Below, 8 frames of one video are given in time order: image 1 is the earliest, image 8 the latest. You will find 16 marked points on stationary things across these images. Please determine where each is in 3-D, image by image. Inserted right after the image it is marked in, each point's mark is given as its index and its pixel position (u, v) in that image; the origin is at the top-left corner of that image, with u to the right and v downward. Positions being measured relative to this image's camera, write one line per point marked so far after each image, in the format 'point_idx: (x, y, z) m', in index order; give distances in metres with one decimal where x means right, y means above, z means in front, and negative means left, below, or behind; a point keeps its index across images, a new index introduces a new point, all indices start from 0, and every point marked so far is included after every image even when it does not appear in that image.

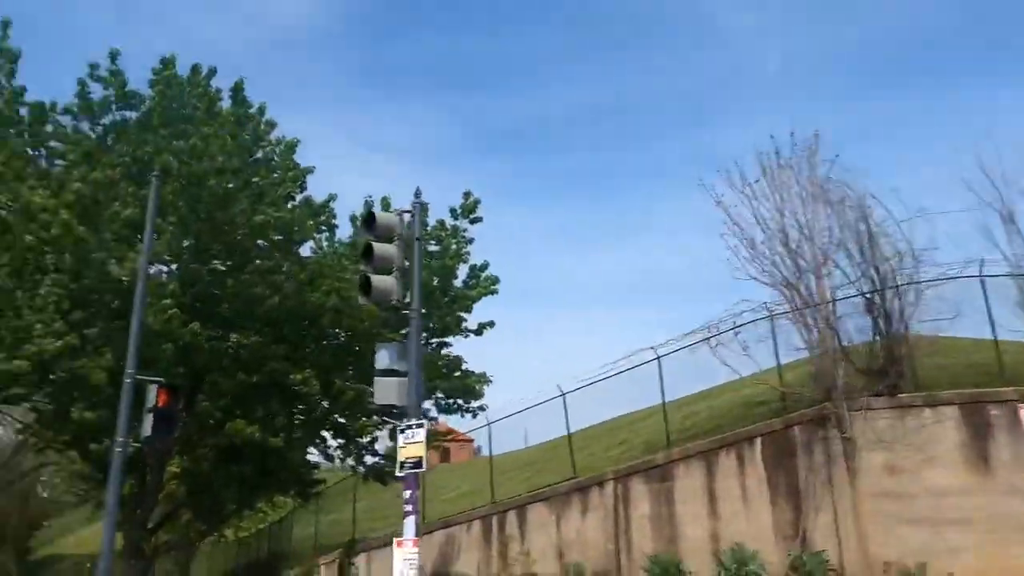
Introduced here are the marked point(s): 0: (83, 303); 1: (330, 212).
0: (-8.0, -0.3, +14.3) m
1: (-4.6, +1.9, +19.3) m
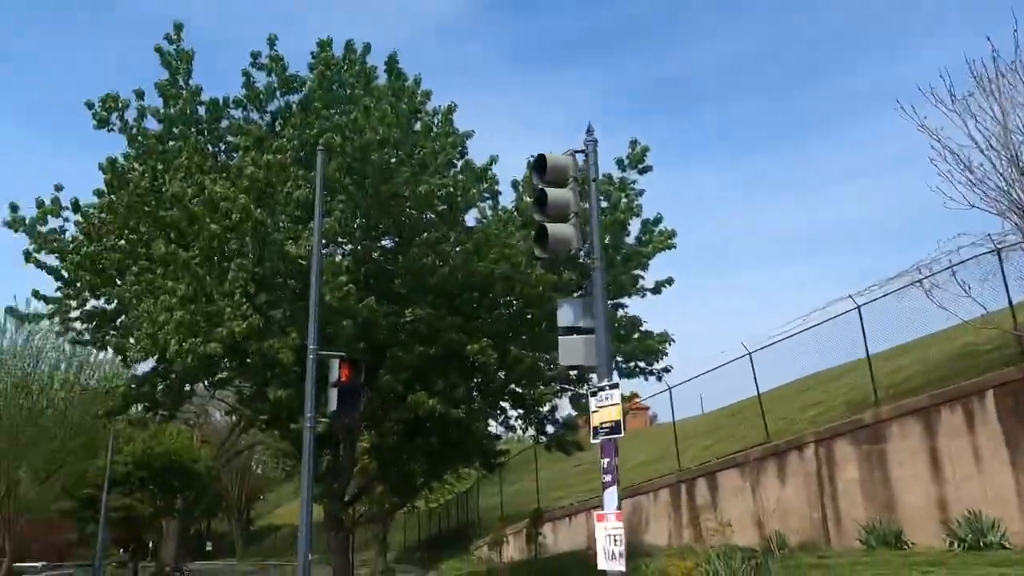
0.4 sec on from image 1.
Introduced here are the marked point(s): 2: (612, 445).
0: (-4.7, 0.0, +14.6) m
1: (-0.5, +2.7, +18.8) m
2: (+1.0, -1.6, +7.8) m
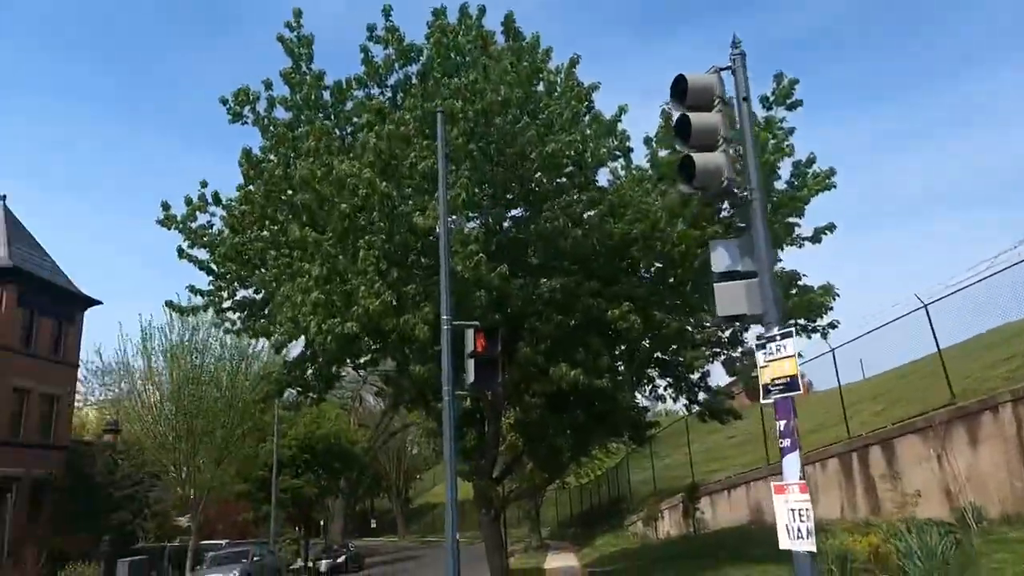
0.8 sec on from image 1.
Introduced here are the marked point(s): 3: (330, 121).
0: (-2.1, +0.5, +14.3) m
1: (+2.6, +3.6, +17.6) m
2: (+2.4, -1.0, +6.6) m
3: (-4.3, +3.9, +17.8) m
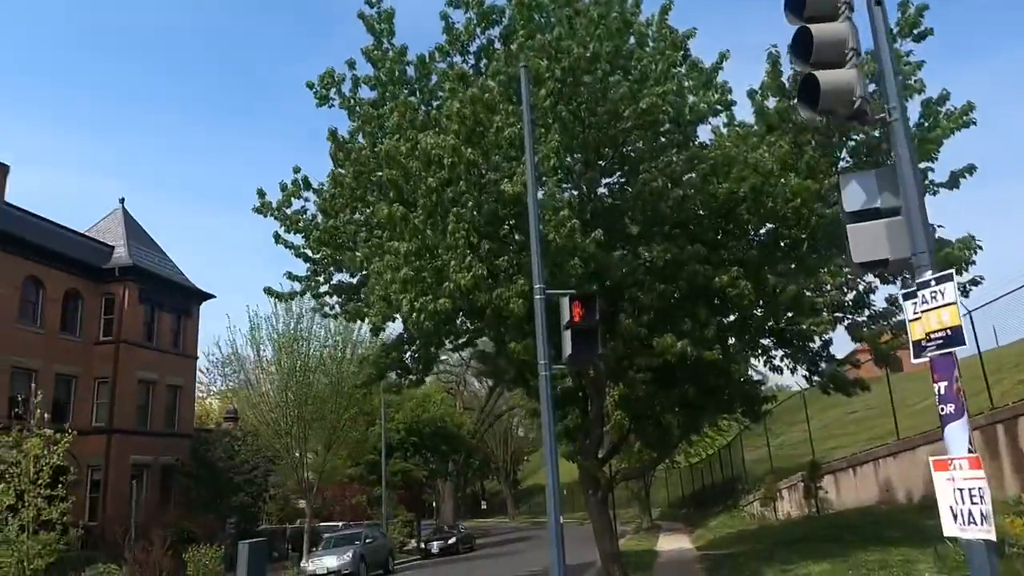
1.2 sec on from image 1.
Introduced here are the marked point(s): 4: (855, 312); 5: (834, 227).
0: (-0.4, +1.0, +13.7) m
1: (+4.5, +4.3, +16.3) m
2: (+3.2, -0.5, +5.5) m
3: (-2.2, +4.4, +17.3) m
4: (+6.7, -0.5, +14.9) m
5: (+6.2, +1.2, +14.7) m
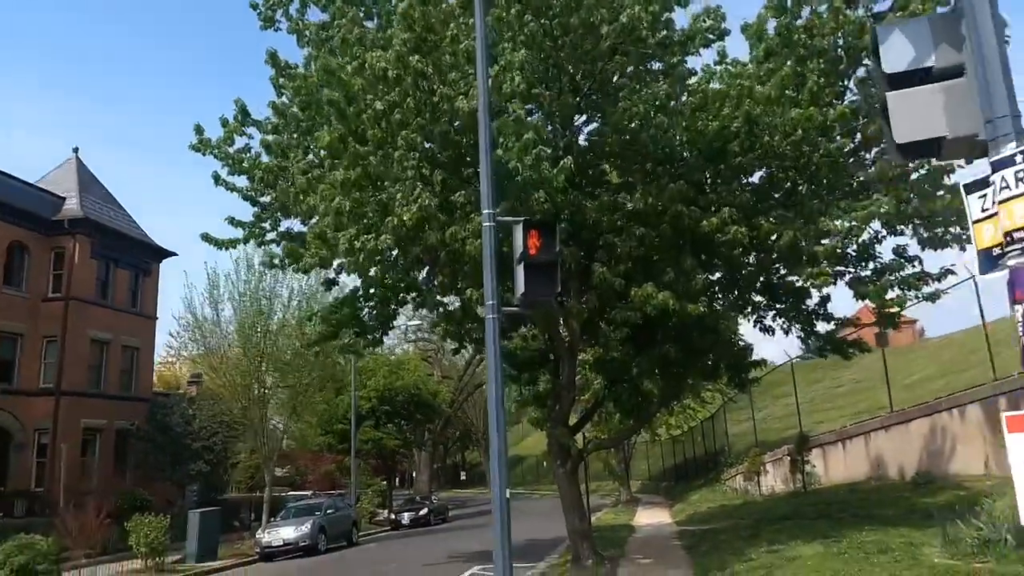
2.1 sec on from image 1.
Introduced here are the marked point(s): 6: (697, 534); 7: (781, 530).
0: (-1.1, +1.9, +11.9) m
1: (+3.9, +5.3, +14.4) m
2: (+2.6, +0.1, +3.8) m
3: (-2.9, +5.5, +15.3) m
4: (+6.0, +0.4, +13.2) m
5: (+5.6, +2.1, +13.0) m
6: (+4.8, -6.4, +19.8) m
7: (+5.7, -5.2, +16.2) m
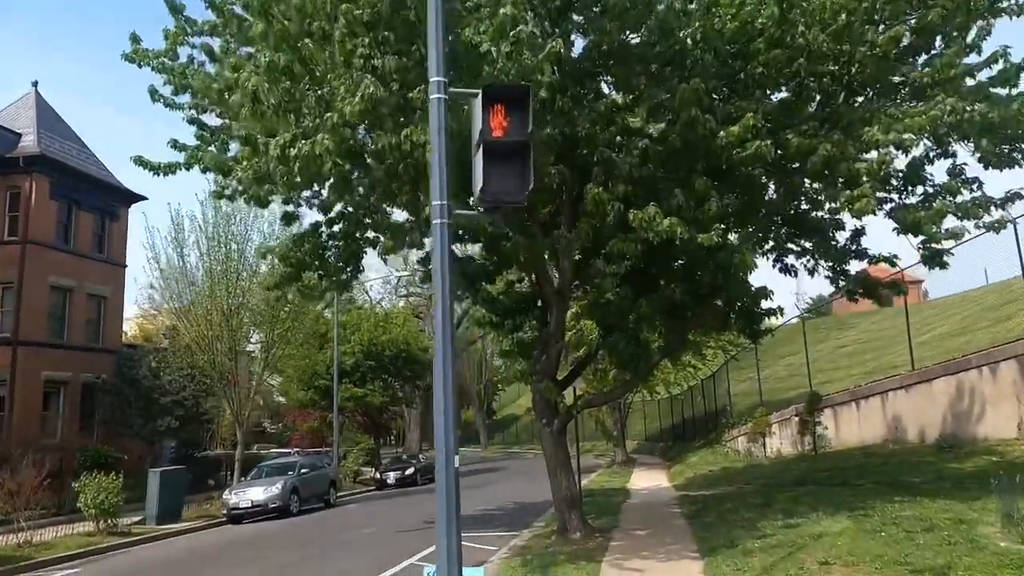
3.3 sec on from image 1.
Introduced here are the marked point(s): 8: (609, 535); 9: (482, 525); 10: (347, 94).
0: (-1.4, +2.9, +9.6) m
1: (+3.6, +6.4, +11.9) m
2: (+2.3, +0.6, +1.6) m
3: (-3.2, +6.7, +12.9) m
4: (+5.7, +1.4, +11.0) m
5: (+5.2, +3.1, +10.7) m
6: (+4.4, -5.0, +18.0) m
7: (+5.3, -4.0, +14.3) m
8: (+1.7, -4.4, +13.6) m
9: (-0.7, -5.7, +18.3) m
10: (-1.9, +2.2, +9.1) m
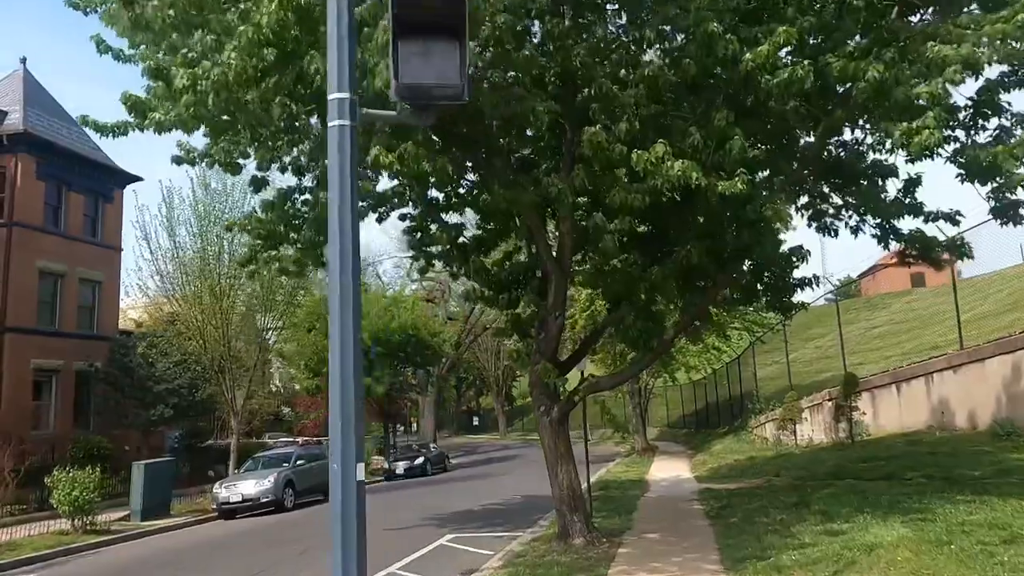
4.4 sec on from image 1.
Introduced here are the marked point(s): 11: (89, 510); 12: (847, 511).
0: (-1.7, +3.4, +7.8) m
1: (+3.3, +6.9, +9.9) m
2: (+1.8, +0.9, -0.3) m
3: (-3.4, +7.1, +11.0) m
4: (+5.4, +2.0, +9.0) m
5: (+5.0, +3.6, +8.7) m
6: (+4.5, -4.4, +16.1) m
7: (+5.3, -3.4, +12.4) m
8: (+1.7, -3.9, +11.8) m
9: (-0.7, -5.1, +16.6) m
10: (-2.2, +2.6, +7.3) m
11: (-10.5, -5.6, +19.0) m
12: (+4.8, -3.2, +10.8) m
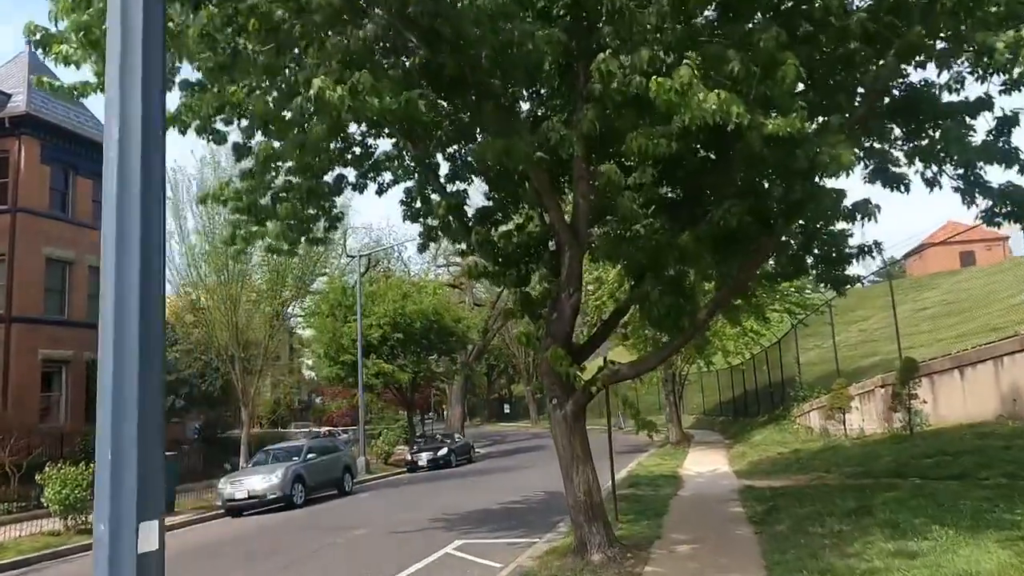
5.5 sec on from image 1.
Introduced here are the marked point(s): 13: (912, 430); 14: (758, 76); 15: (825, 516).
0: (-1.8, +3.6, +6.1) m
1: (+3.2, +7.3, +7.9) m
2: (+1.3, +1.1, -2.1) m
3: (-3.4, +7.5, +9.4) m
4: (+5.3, +2.3, +7.0) m
5: (+4.9, +4.0, +6.7) m
6: (+4.8, -3.9, +14.3) m
7: (+5.4, -3.0, +10.5) m
8: (+1.8, -3.5, +10.1) m
9: (-0.3, -4.7, +15.0) m
10: (-2.4, +2.9, +5.6) m
11: (-10.1, -5.2, +17.8) m
12: (+4.9, -2.8, +9.0) m
13: (+10.3, -3.7, +19.6) m
14: (+2.3, +1.9, +7.1) m
15: (+4.5, -3.3, +10.9) m
